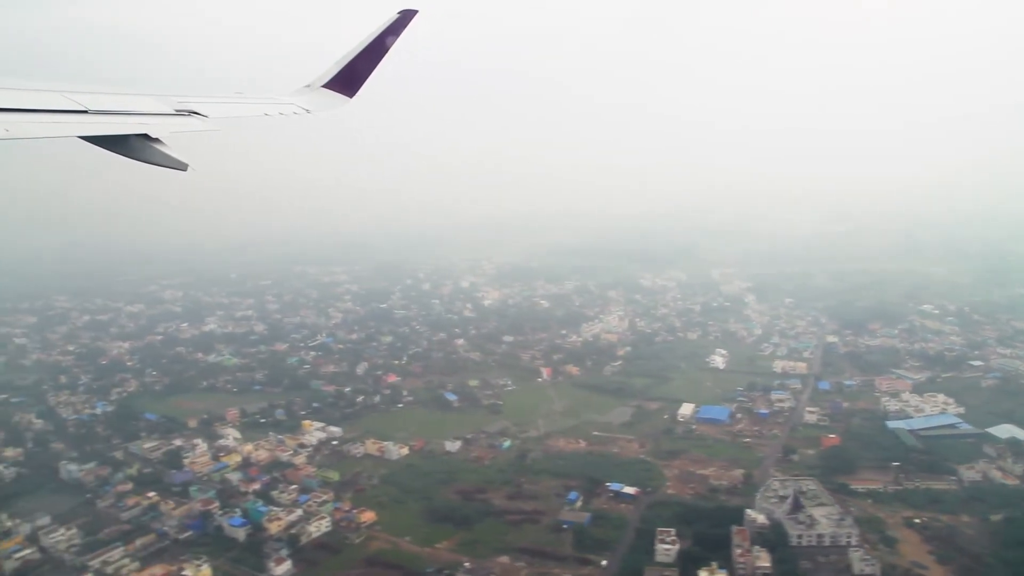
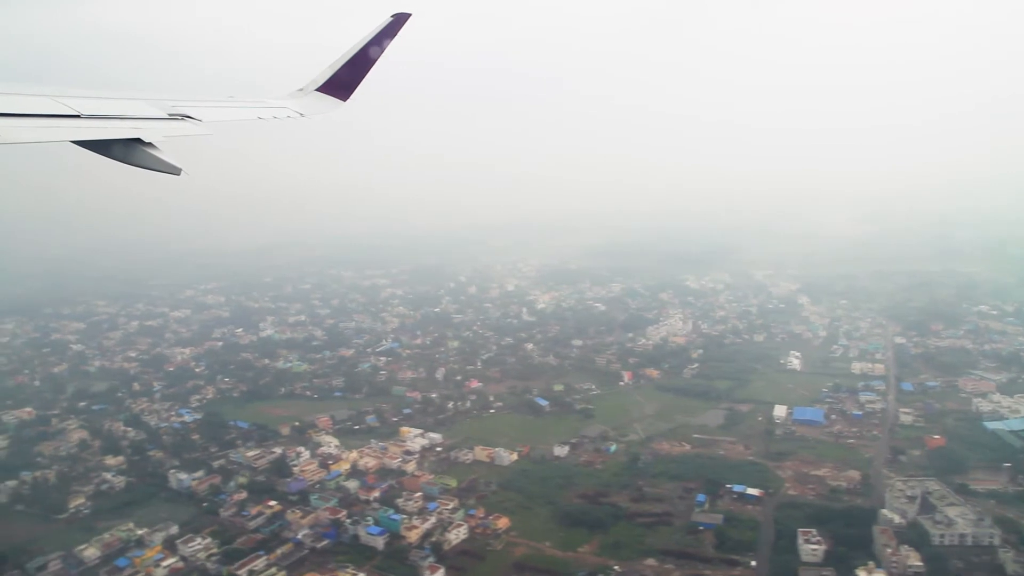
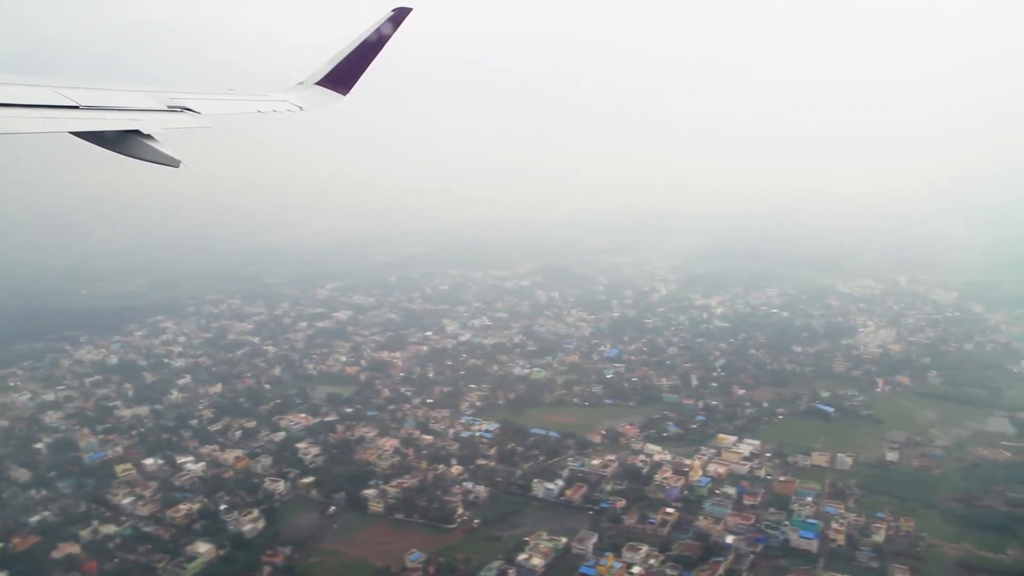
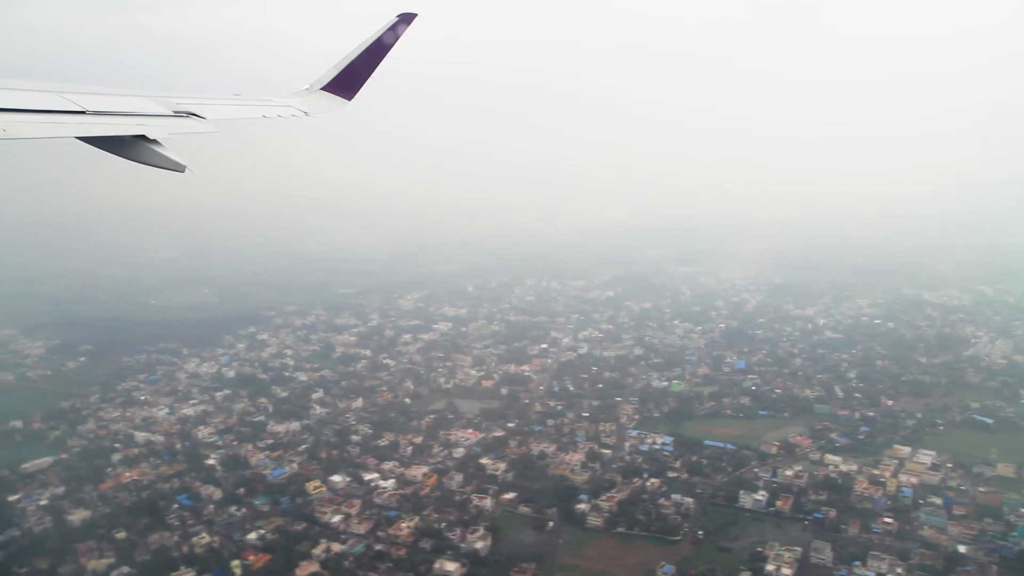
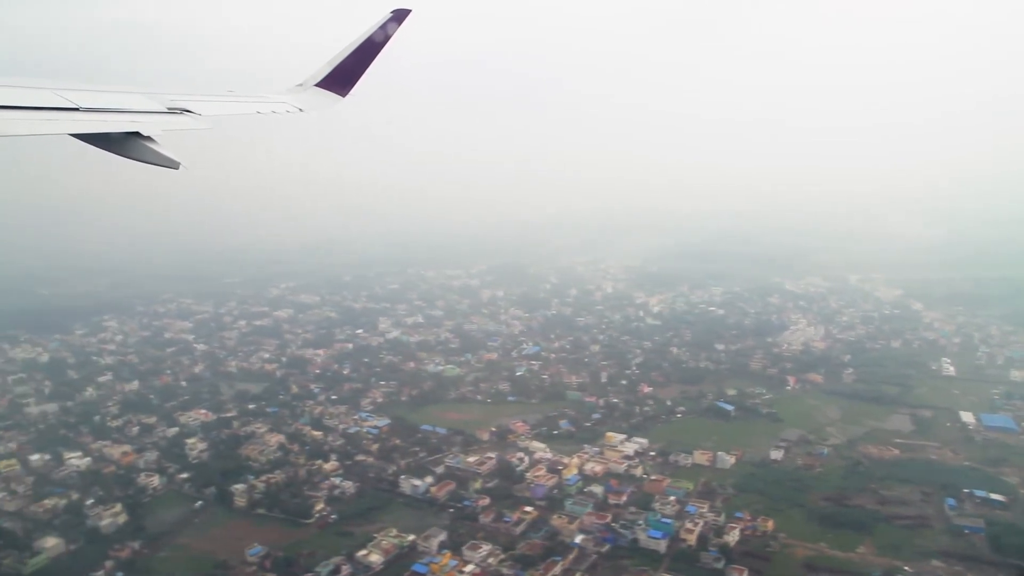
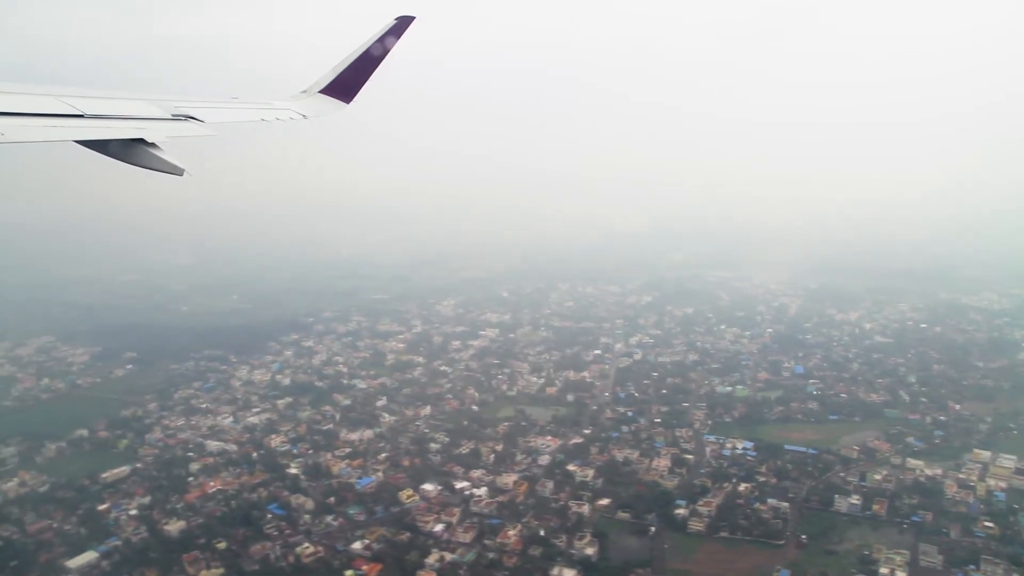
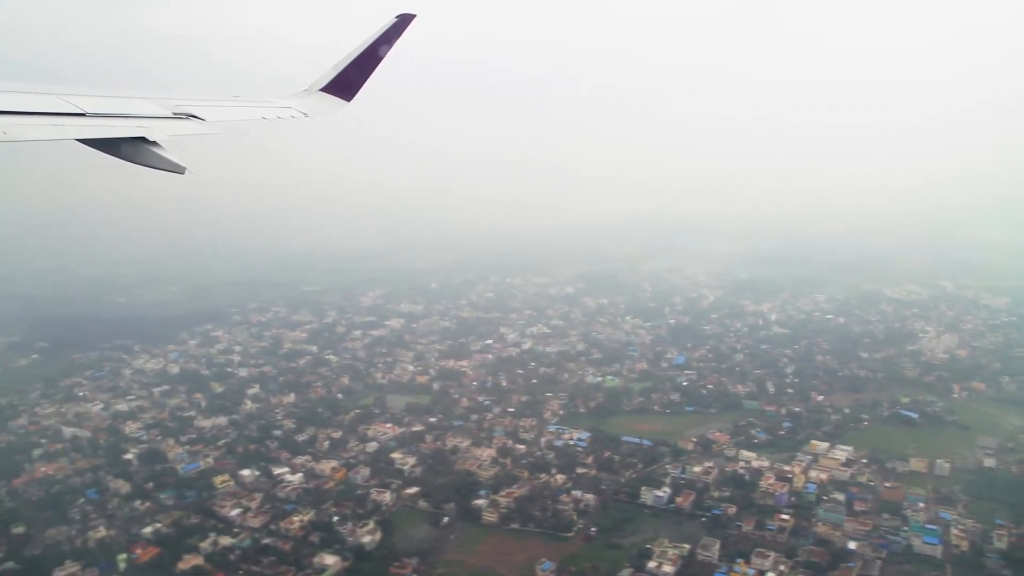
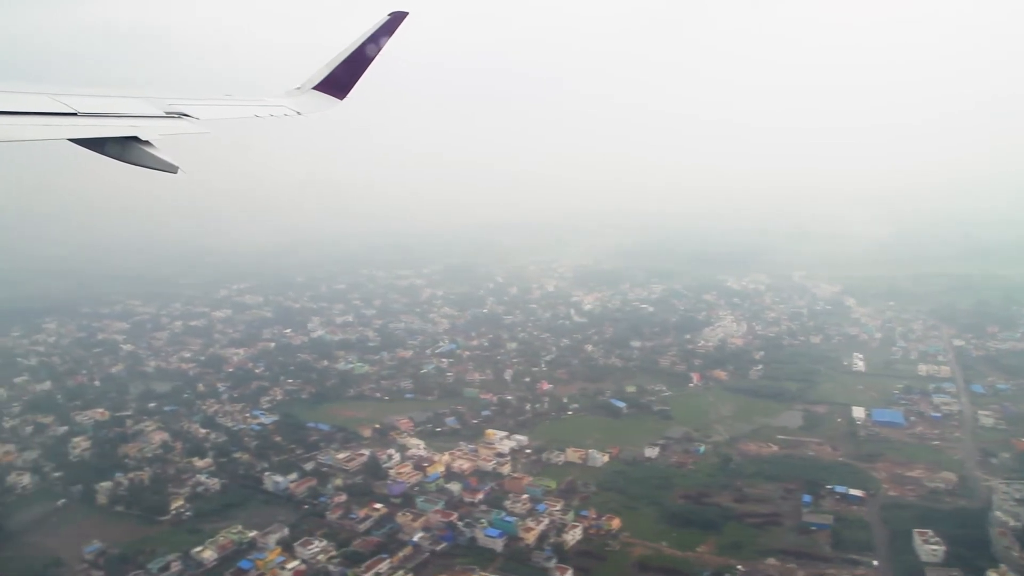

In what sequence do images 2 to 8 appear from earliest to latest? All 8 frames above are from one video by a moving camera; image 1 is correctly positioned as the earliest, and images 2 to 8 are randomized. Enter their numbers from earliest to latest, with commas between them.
2, 8, 5, 3, 7, 4, 6
